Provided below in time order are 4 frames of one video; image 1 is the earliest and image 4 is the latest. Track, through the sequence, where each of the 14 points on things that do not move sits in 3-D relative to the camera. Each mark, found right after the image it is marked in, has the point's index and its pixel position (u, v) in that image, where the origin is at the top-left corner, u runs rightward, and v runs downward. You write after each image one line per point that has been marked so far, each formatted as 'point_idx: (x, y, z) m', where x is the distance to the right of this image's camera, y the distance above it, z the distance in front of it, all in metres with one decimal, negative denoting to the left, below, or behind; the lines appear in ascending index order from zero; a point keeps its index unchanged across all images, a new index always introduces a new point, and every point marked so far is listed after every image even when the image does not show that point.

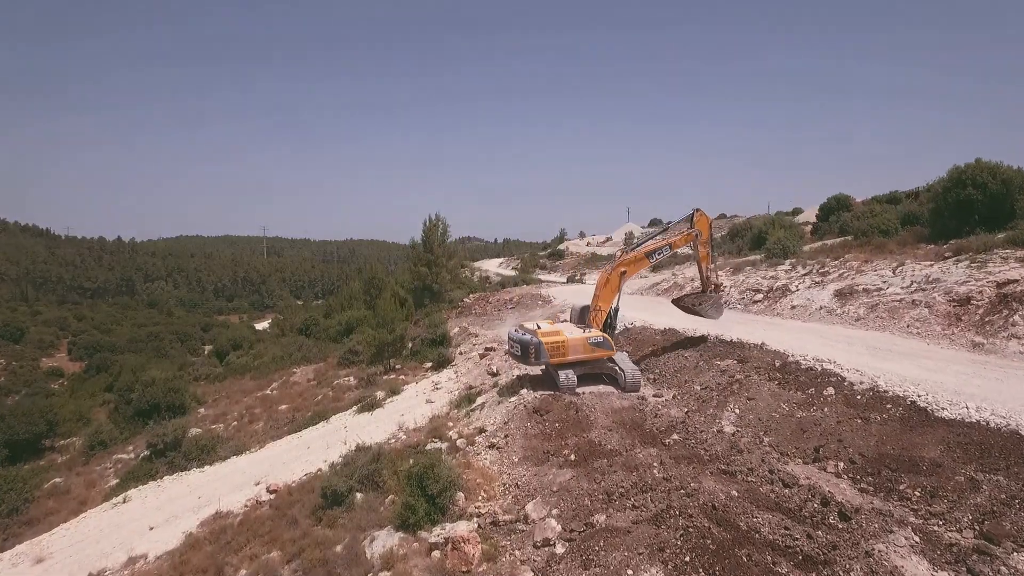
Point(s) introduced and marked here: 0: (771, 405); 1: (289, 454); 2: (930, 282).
0: (+3.1, -1.4, +7.9) m
1: (-4.2, -3.1, +12.3) m
2: (+8.2, +0.1, +12.8) m
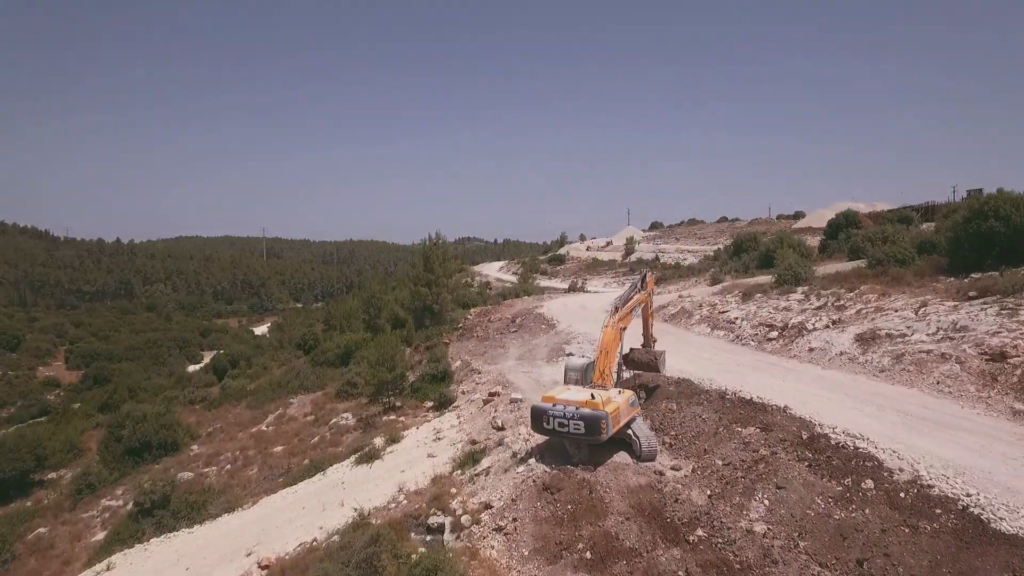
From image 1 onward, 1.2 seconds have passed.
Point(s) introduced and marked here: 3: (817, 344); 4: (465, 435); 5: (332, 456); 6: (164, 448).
0: (+3.3, -2.3, +7.3) m
1: (-4.1, -4.0, +11.6) m
2: (+8.3, -0.8, +12.1) m
3: (+6.7, -1.2, +14.3) m
4: (-0.9, -2.9, +12.8) m
5: (-4.0, -3.7, +14.4) m
6: (-9.6, -4.4, +18.1) m
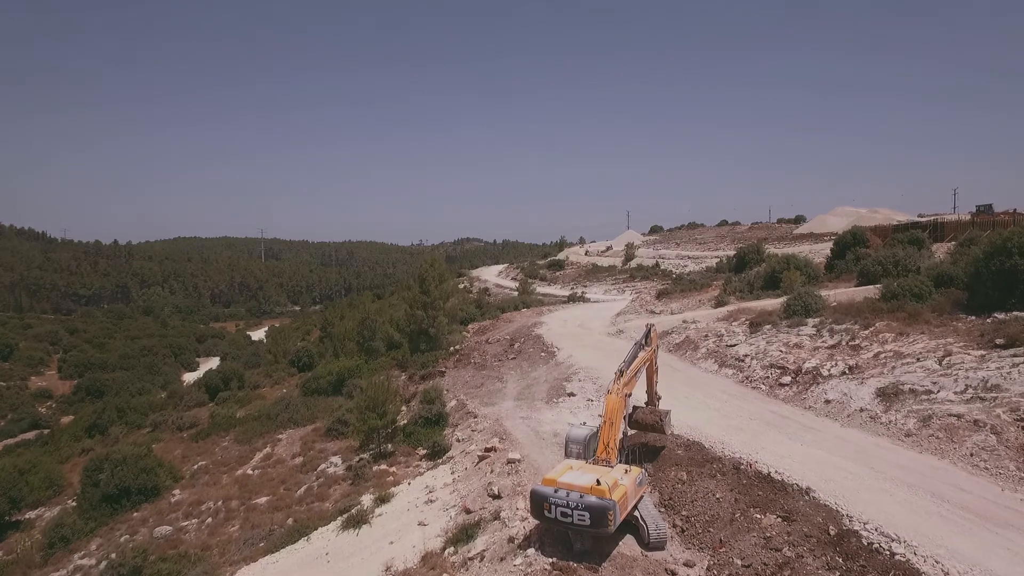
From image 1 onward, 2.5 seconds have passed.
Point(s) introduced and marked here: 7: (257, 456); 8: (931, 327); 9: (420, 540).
0: (+3.2, -3.3, +6.4) m
1: (-4.1, -5.0, +10.8) m
2: (+8.2, -1.8, +11.3) m
3: (+6.6, -2.2, +13.5) m
4: (-1.0, -3.9, +12.0) m
5: (-4.0, -4.7, +13.5) m
6: (-9.7, -5.4, +17.2) m
7: (-7.6, -5.0, +19.5) m
8: (+10.4, -1.0, +16.2) m
9: (-1.5, -4.2, +11.0) m
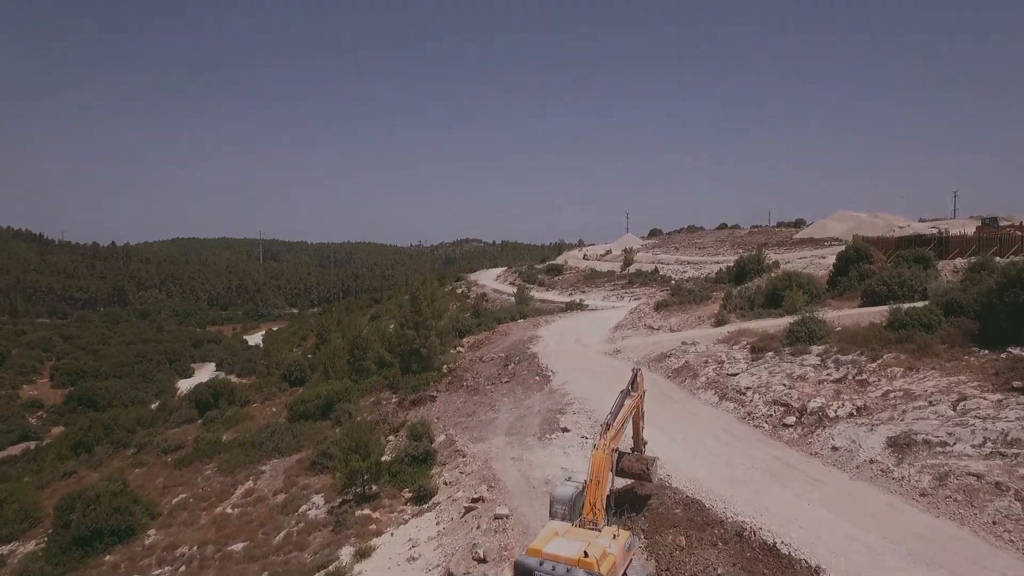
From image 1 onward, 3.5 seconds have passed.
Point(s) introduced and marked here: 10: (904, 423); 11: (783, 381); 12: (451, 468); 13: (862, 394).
0: (+3.0, -4.1, +5.7) m
1: (-4.3, -5.8, +10.0) m
2: (+8.0, -2.5, +10.5) m
3: (+6.4, -3.0, +12.7) m
4: (-1.2, -4.6, +11.2) m
5: (-4.2, -5.4, +12.8) m
6: (-9.9, -6.2, +16.4) m
7: (-7.8, -5.7, +18.7) m
8: (+10.2, -1.7, +15.4) m
9: (-1.7, -5.0, +10.2) m
10: (+7.5, -2.5, +12.4) m
11: (+7.1, -2.4, +17.0) m
12: (-1.4, -4.1, +15.2) m
13: (+8.0, -2.3, +14.8) m
